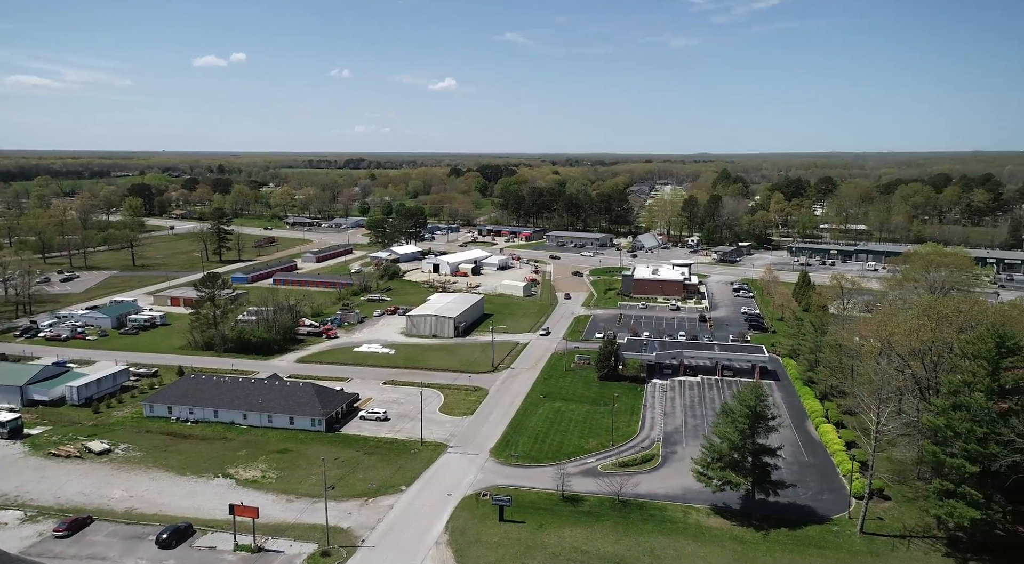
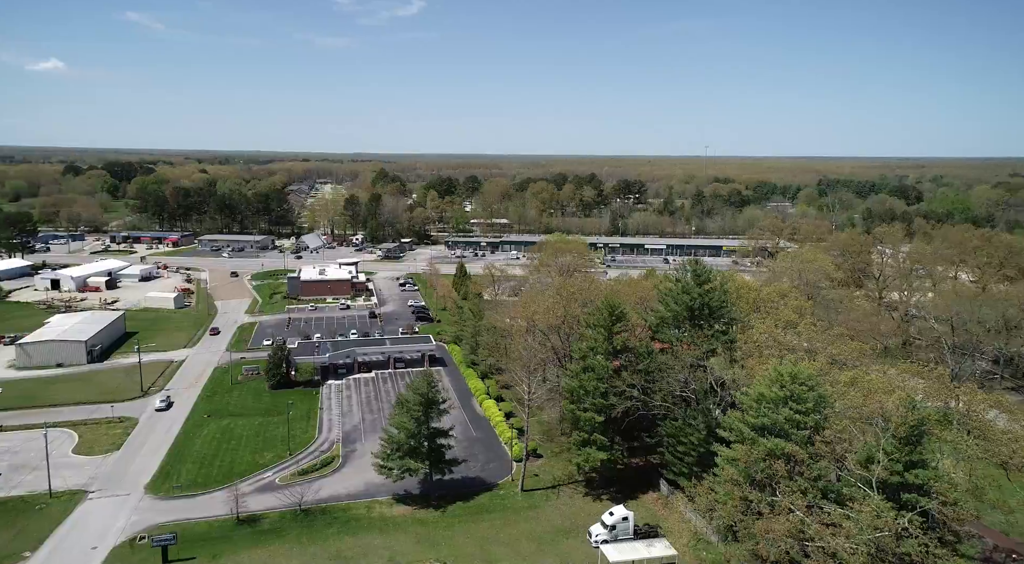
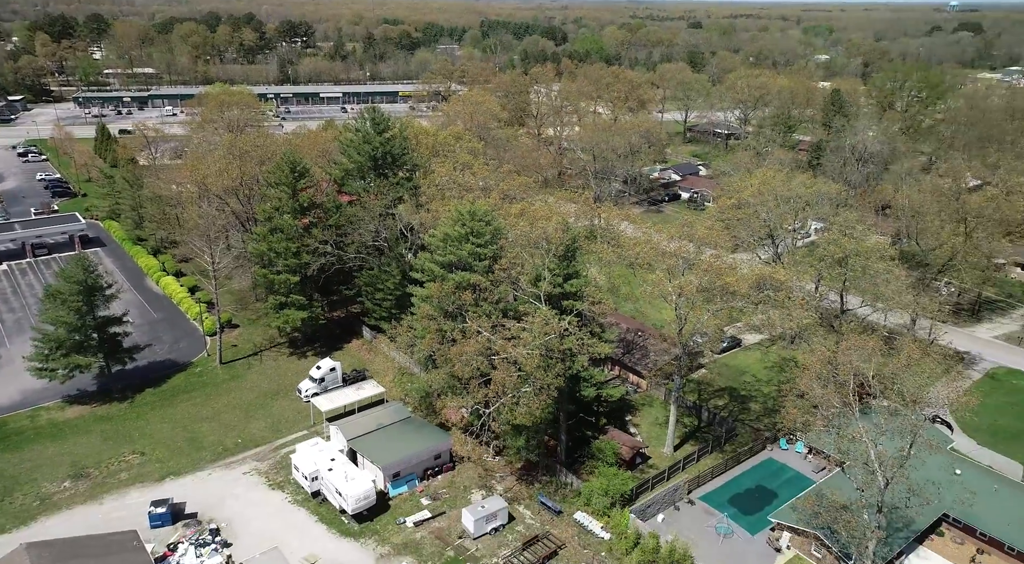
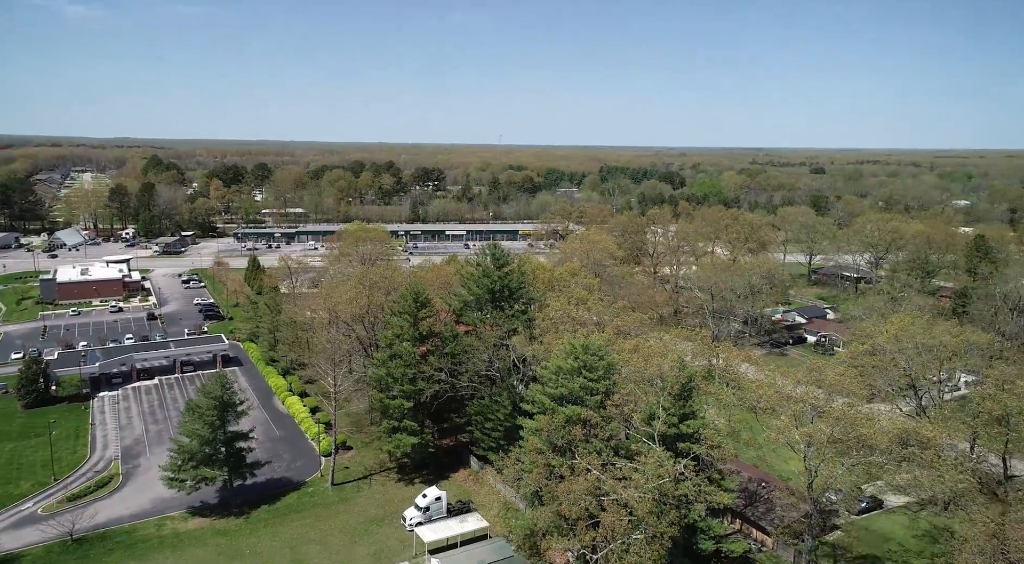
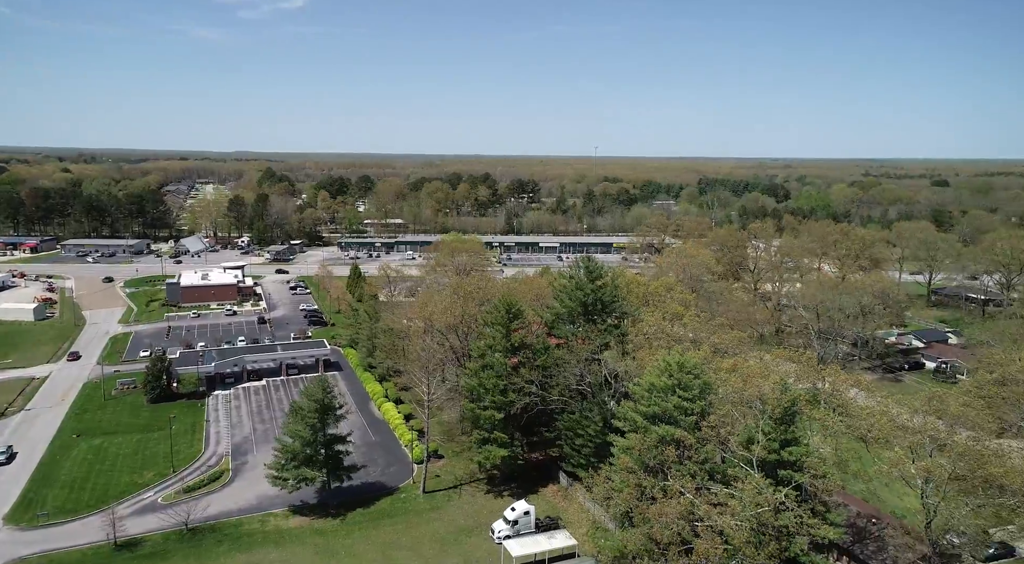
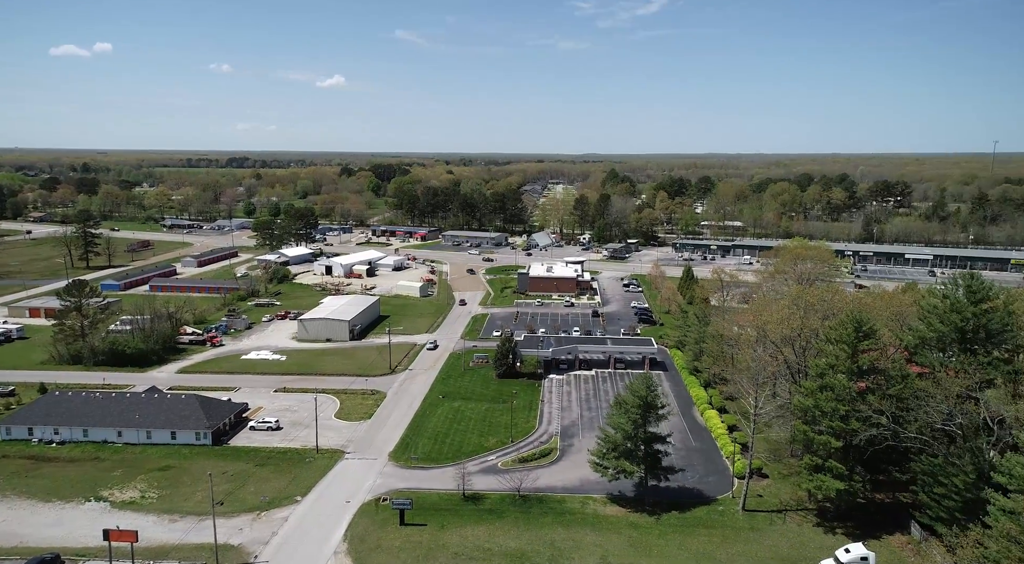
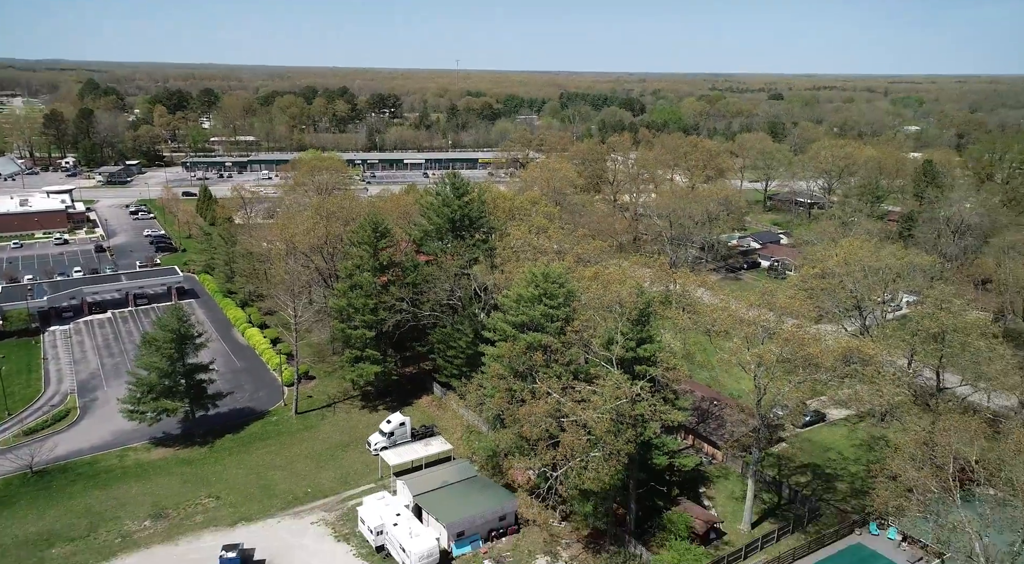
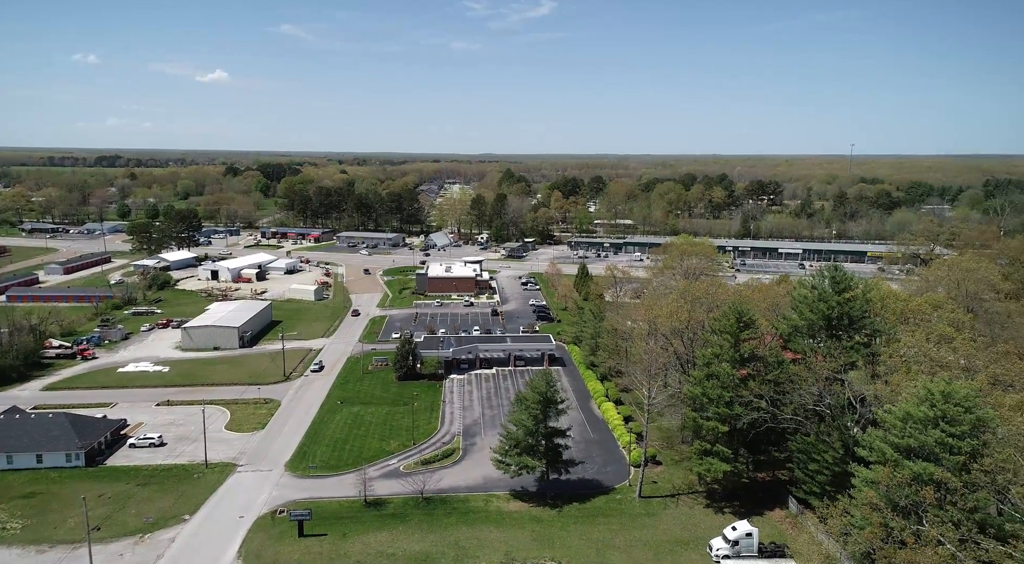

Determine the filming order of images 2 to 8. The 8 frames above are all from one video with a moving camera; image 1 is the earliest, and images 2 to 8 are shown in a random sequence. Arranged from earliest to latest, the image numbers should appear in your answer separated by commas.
6, 8, 2, 5, 4, 7, 3
